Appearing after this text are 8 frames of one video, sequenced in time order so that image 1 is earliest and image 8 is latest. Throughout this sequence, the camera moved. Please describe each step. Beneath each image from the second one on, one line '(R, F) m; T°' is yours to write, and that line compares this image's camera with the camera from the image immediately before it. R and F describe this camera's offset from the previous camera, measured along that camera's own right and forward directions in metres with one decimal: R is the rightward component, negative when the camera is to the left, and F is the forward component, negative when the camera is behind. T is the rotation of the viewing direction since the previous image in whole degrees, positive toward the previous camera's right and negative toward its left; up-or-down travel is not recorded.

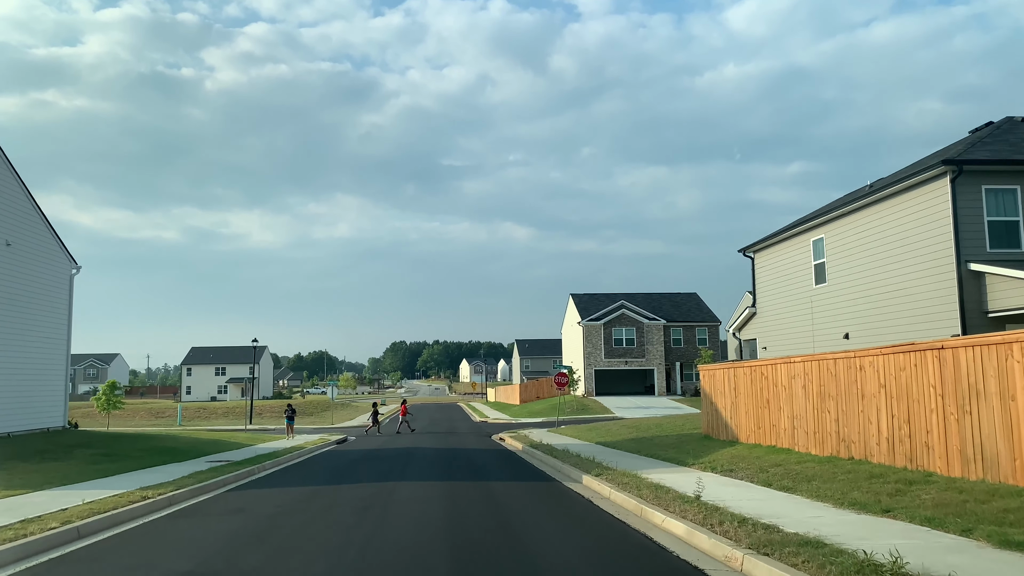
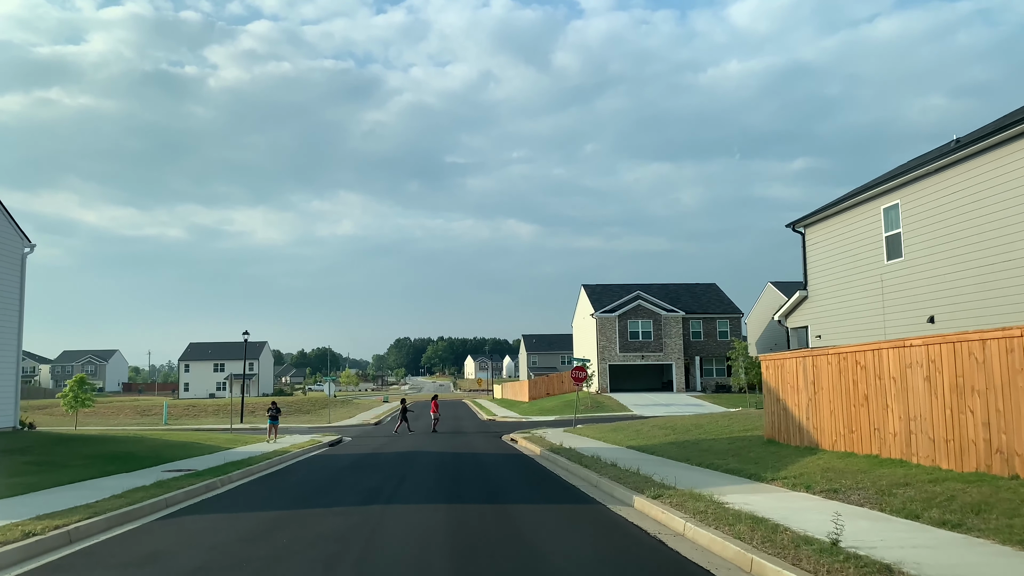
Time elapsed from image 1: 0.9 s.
(-0.4, +3.4) m; 0°
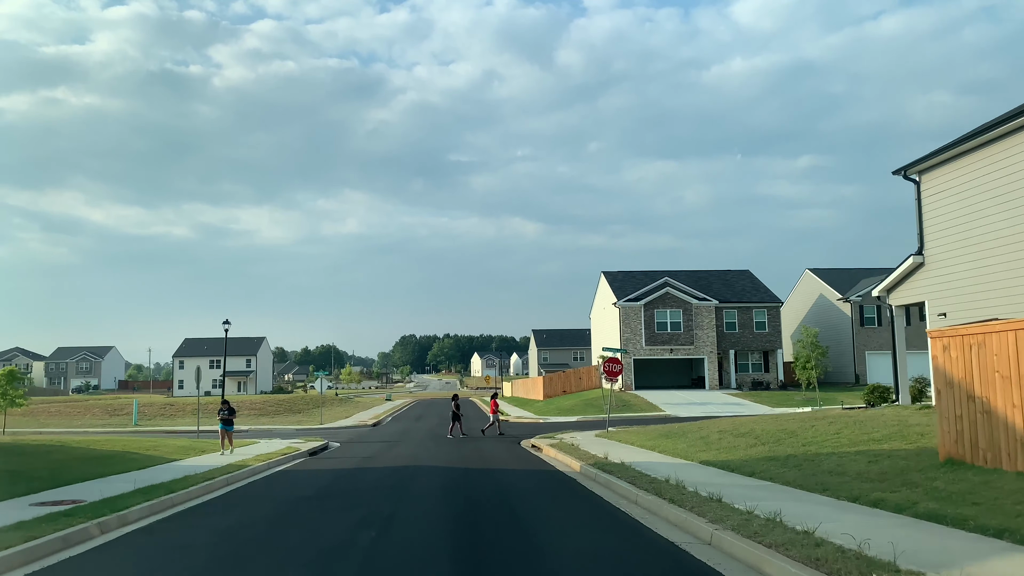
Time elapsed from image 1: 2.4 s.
(-0.6, +5.3) m; 0°
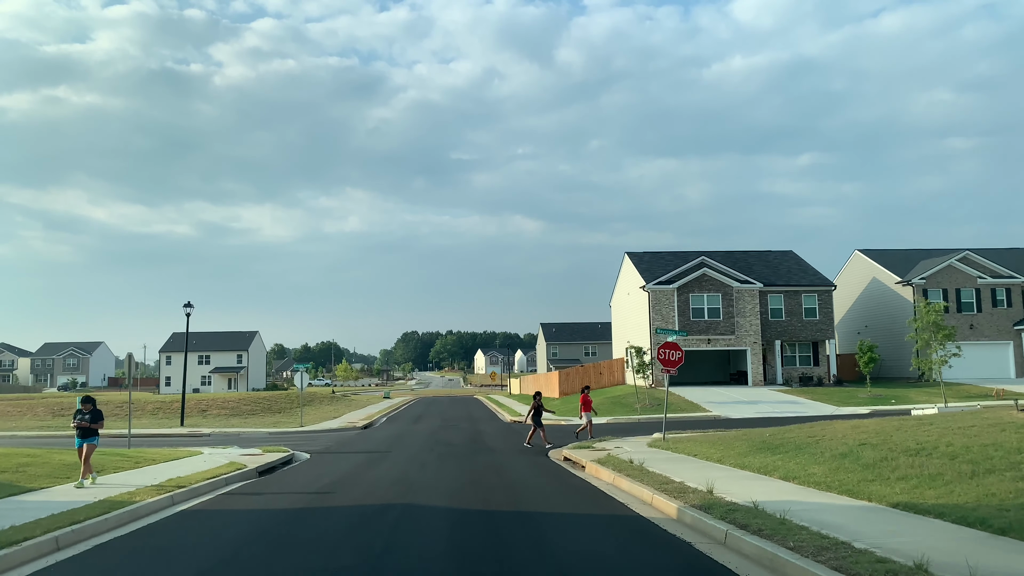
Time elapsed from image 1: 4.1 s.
(-0.7, +6.3) m; 0°
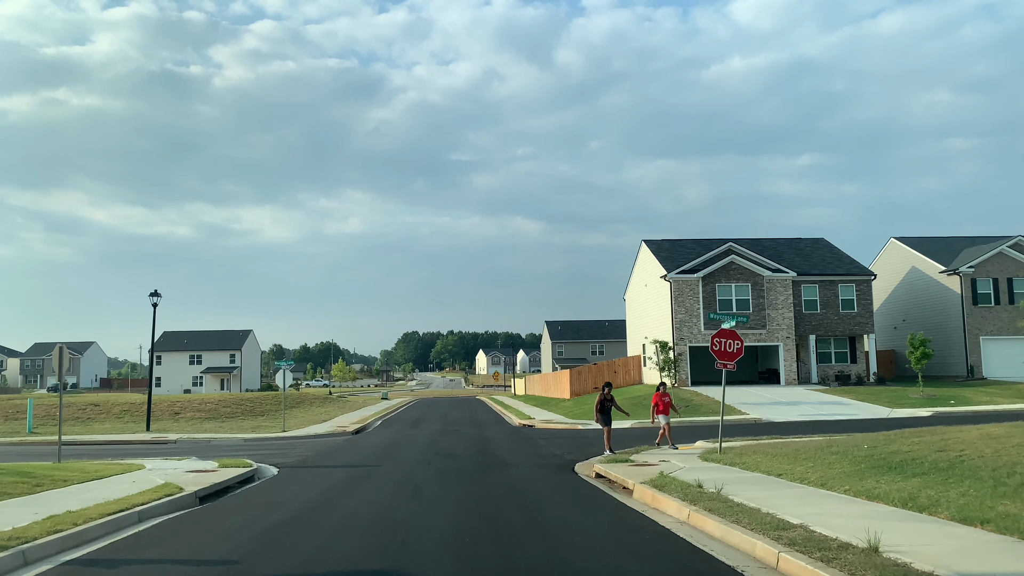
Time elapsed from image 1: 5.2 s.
(-0.4, +3.8) m; 0°
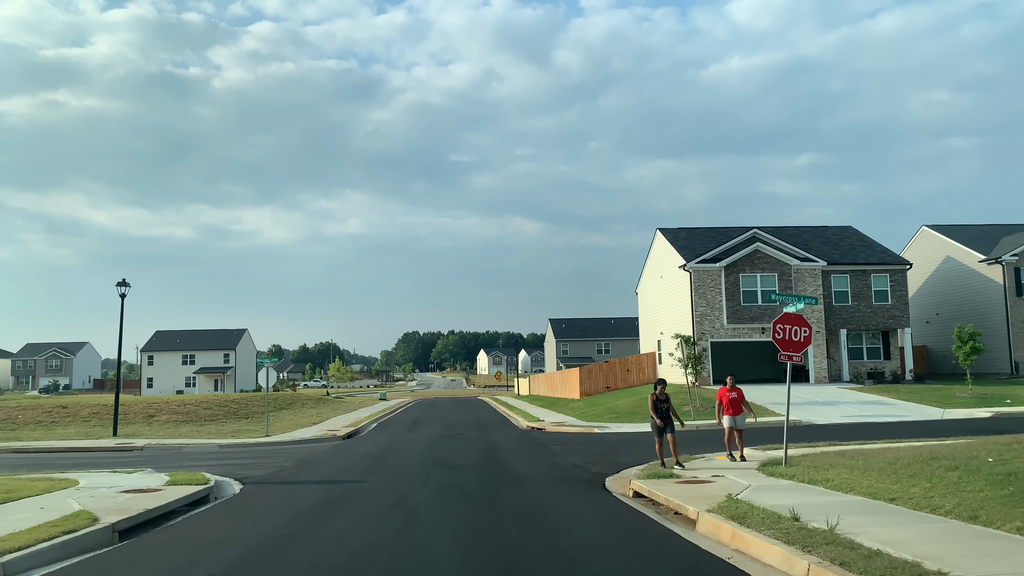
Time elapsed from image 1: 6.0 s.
(-0.3, +2.9) m; 0°
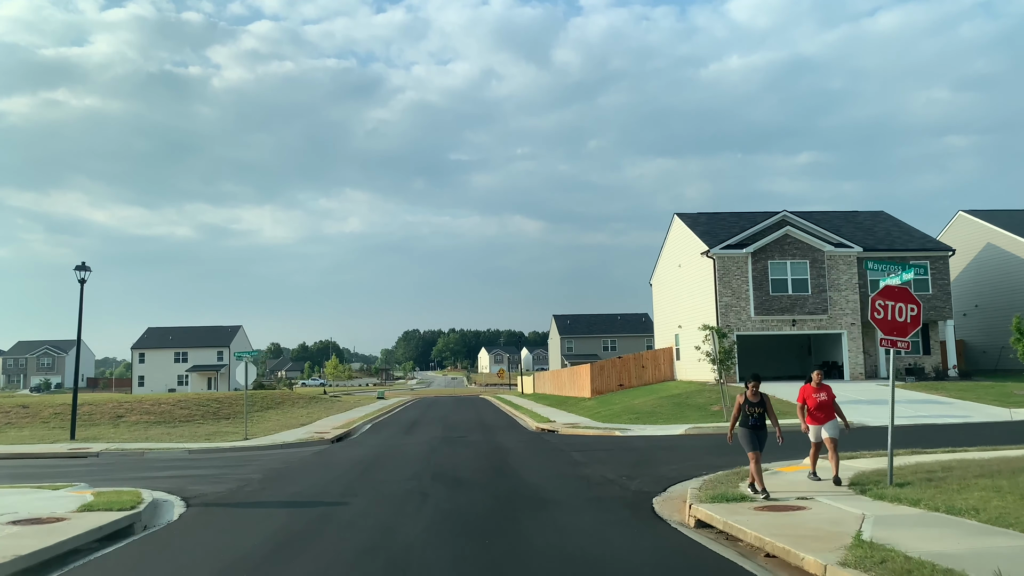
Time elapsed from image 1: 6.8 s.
(-0.3, +3.0) m; 0°
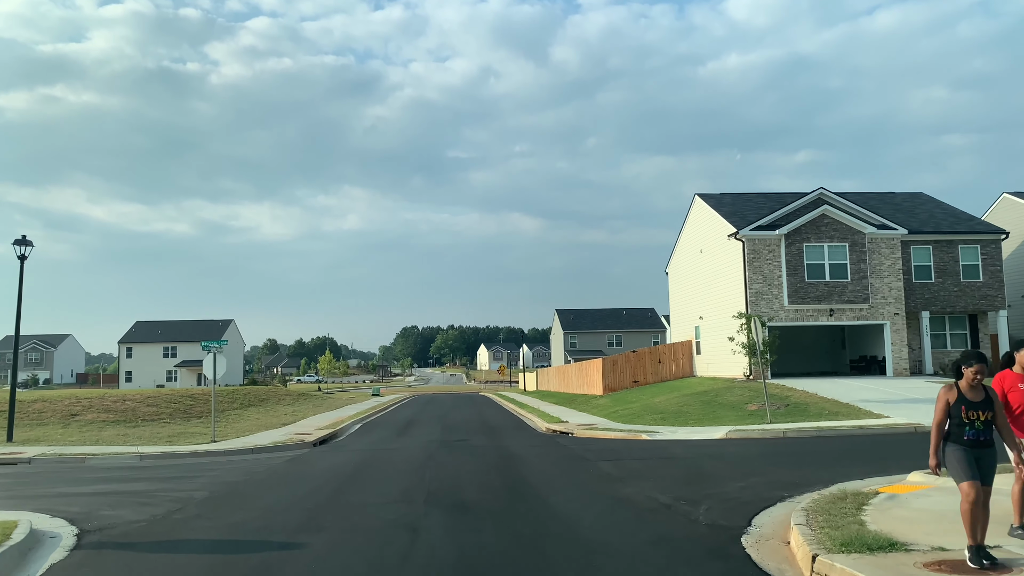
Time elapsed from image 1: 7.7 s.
(-0.3, +3.2) m; 0°
